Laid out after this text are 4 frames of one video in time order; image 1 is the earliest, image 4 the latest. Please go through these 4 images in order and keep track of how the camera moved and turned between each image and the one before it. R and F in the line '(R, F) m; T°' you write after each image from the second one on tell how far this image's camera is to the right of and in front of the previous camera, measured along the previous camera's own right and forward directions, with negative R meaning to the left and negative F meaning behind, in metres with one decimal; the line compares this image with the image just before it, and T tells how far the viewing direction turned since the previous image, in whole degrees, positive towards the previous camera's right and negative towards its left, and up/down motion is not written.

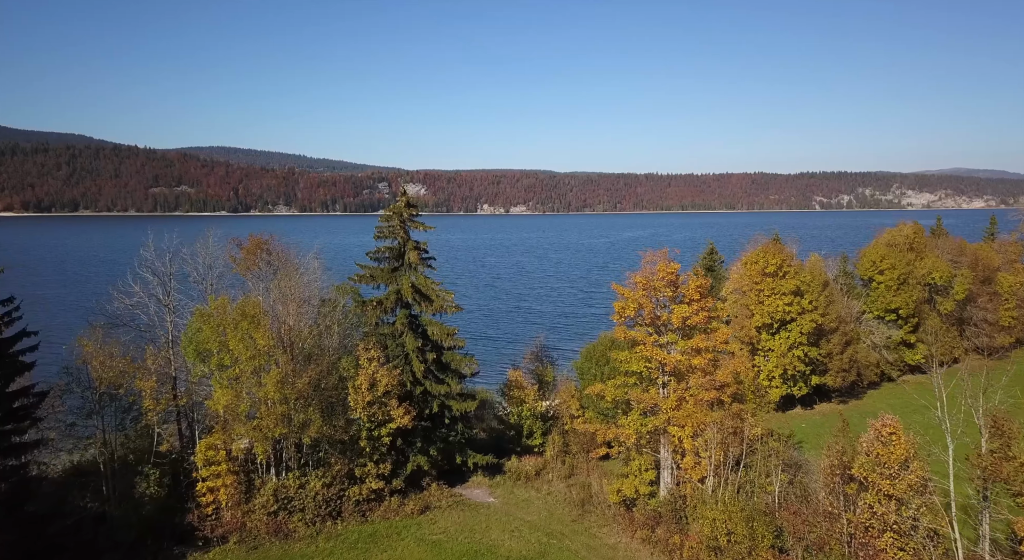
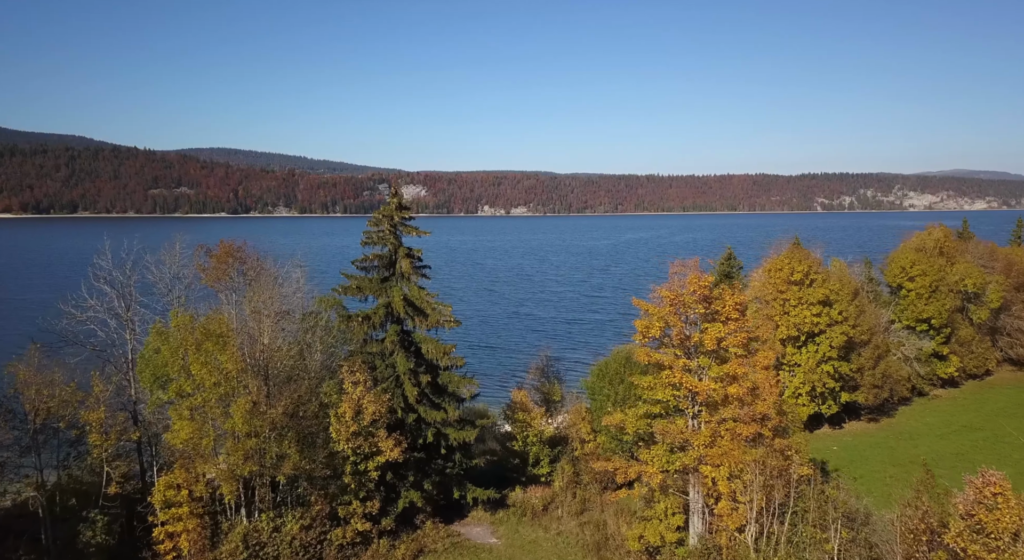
(-0.2, +3.9) m; 0°
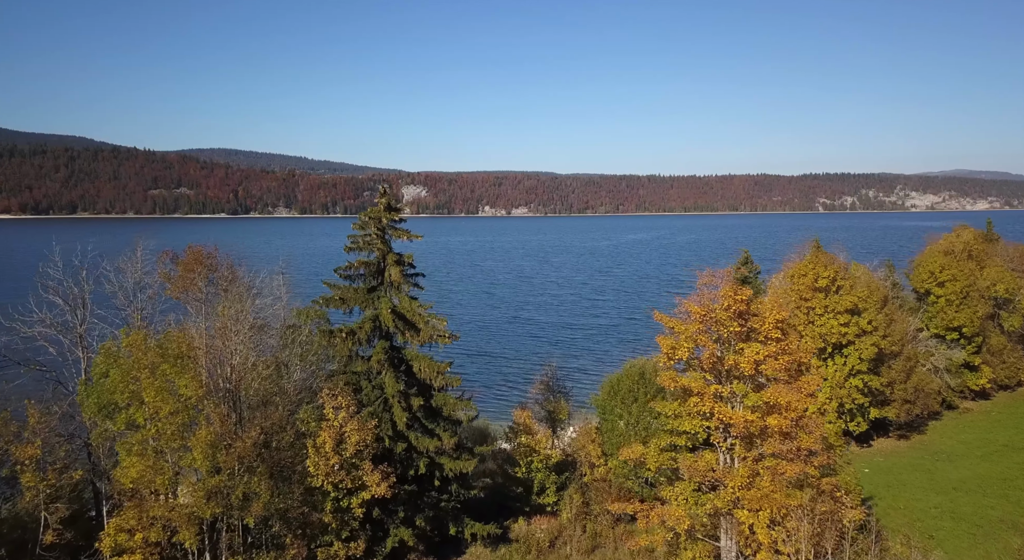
(-0.1, +3.4) m; 0°
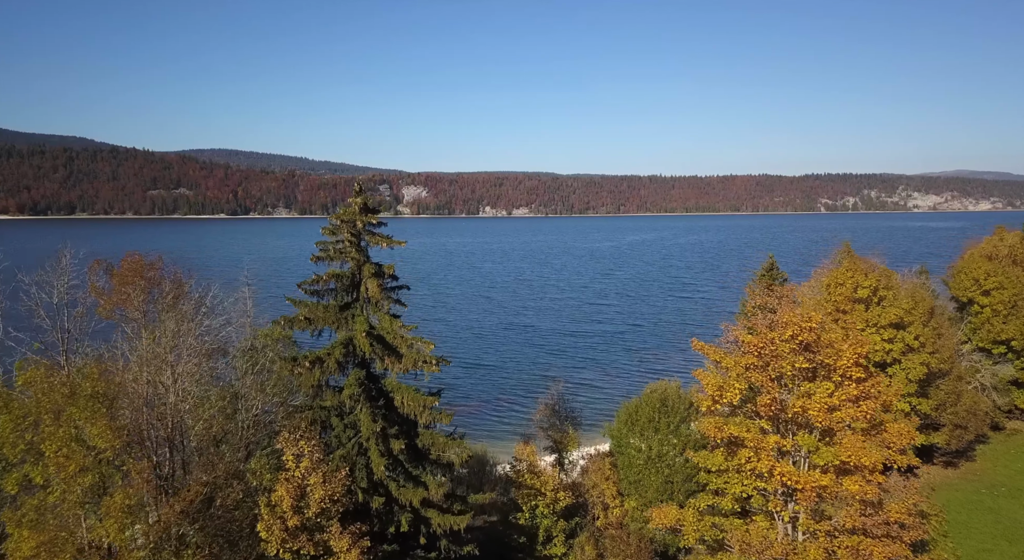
(0.0, +4.7) m; 0°
